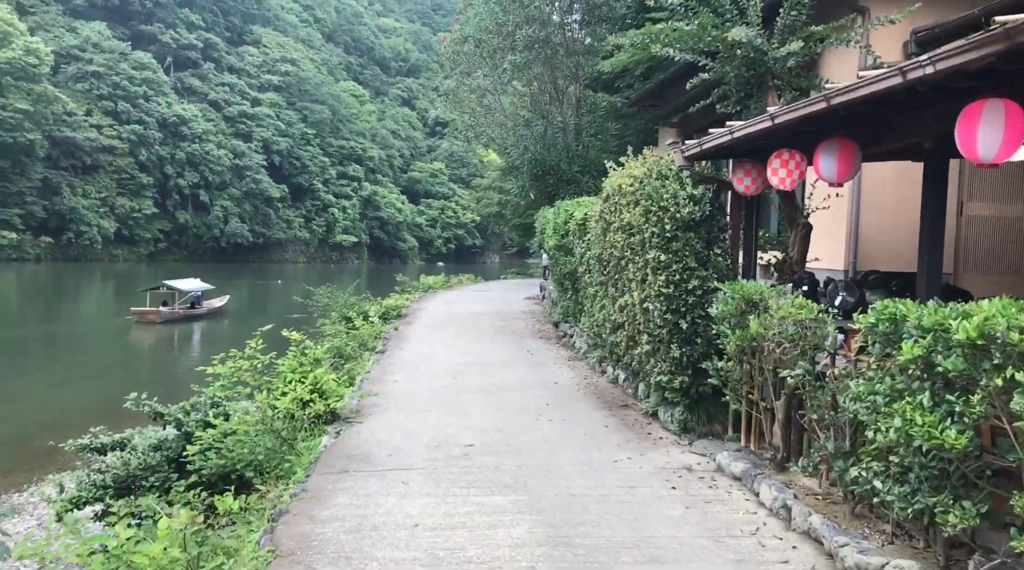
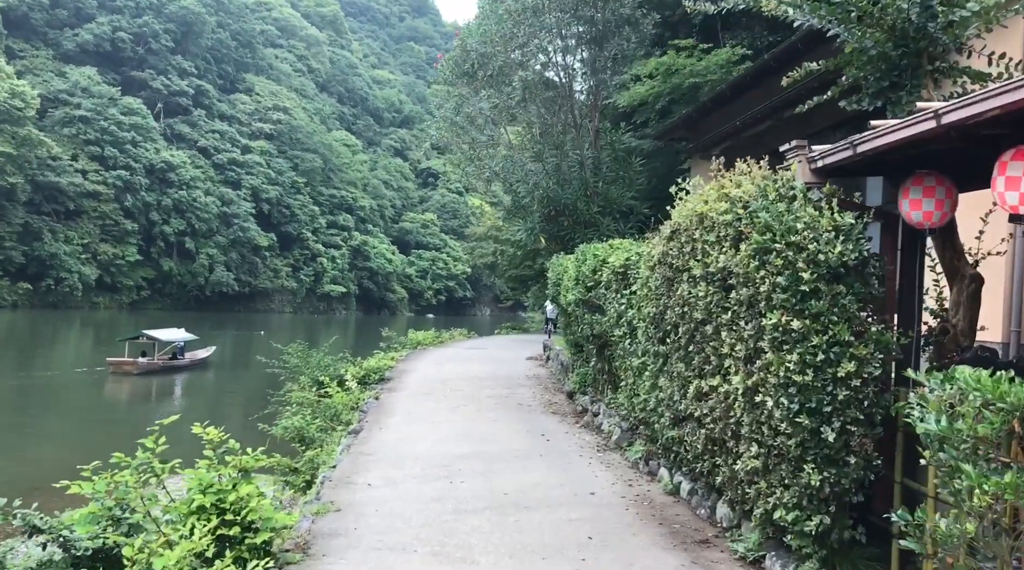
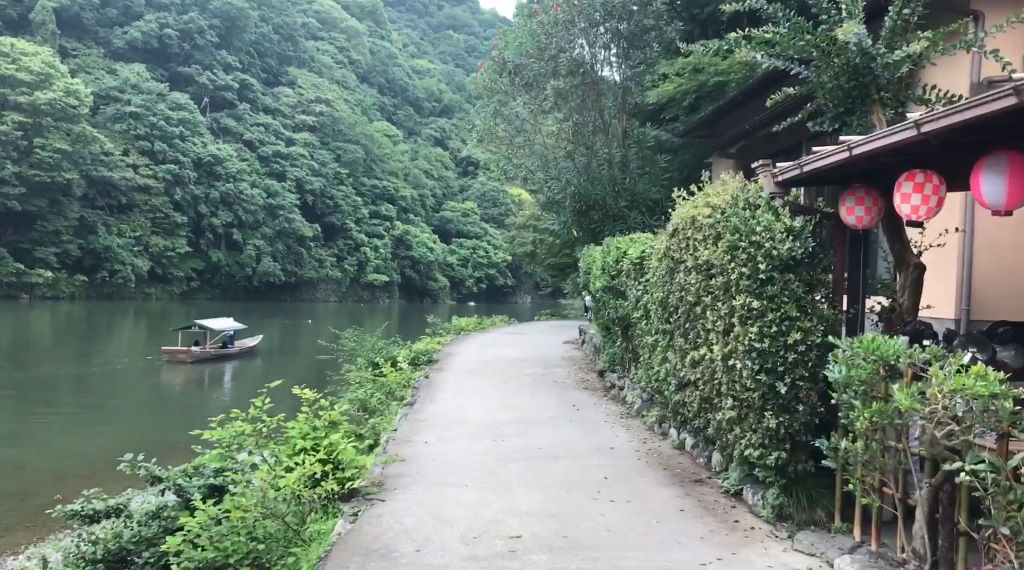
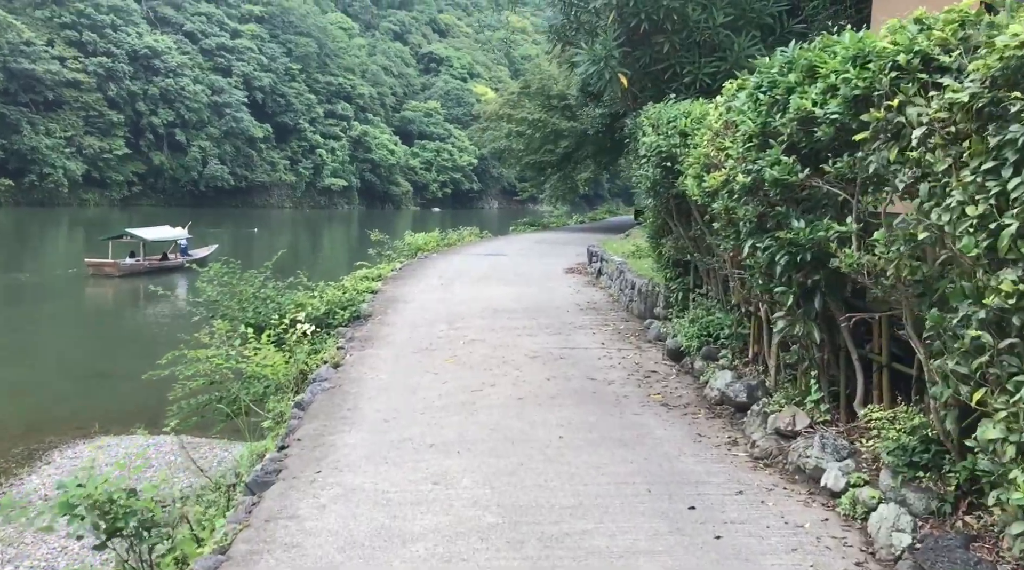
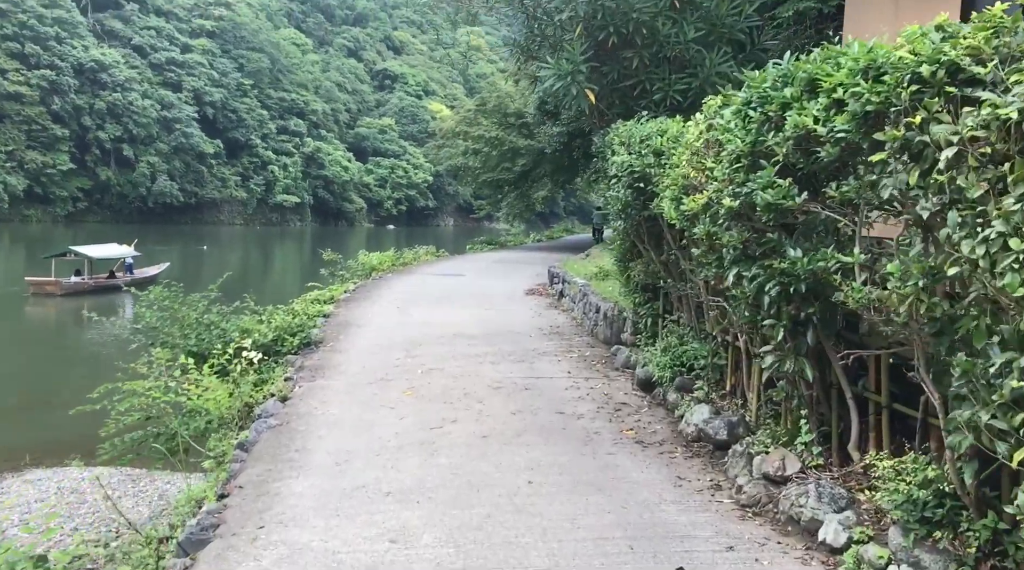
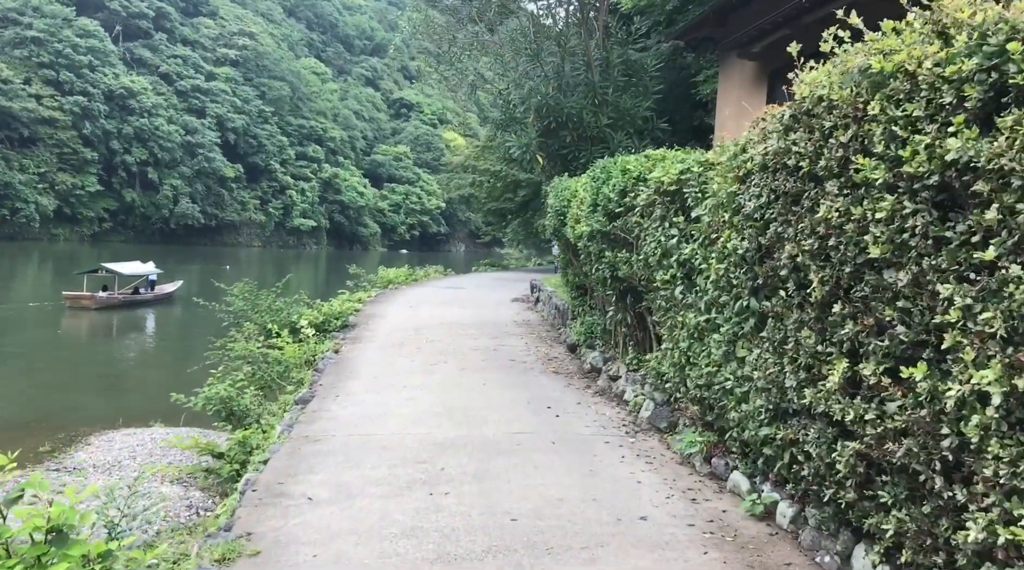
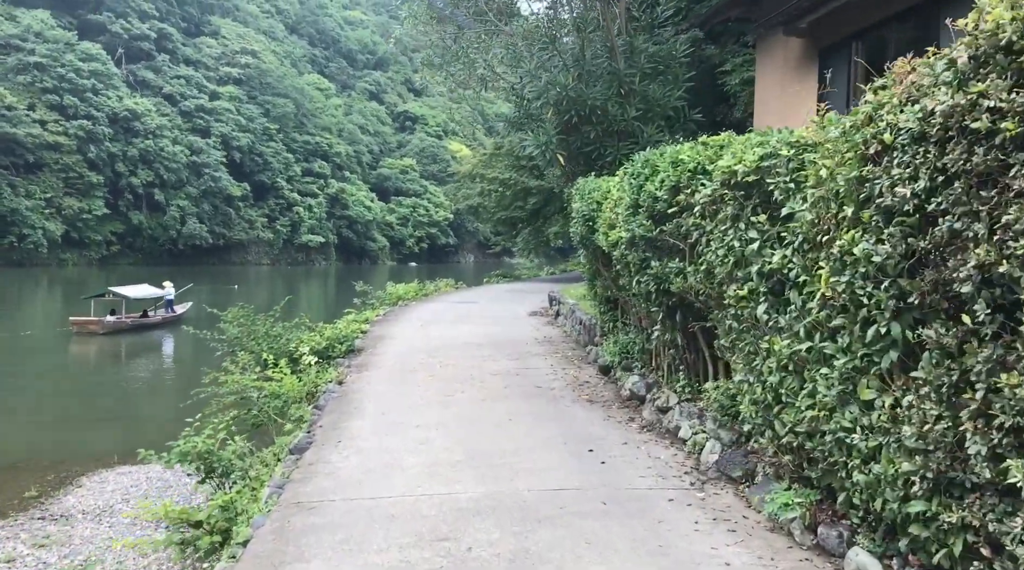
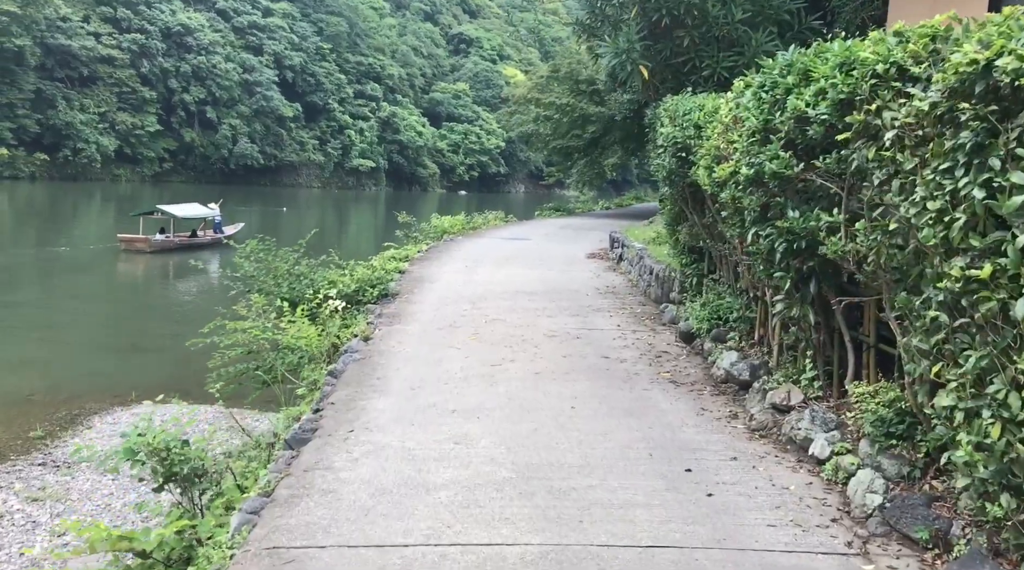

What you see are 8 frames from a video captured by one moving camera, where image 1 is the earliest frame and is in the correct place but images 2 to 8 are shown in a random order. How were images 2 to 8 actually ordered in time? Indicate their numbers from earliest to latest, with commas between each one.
3, 2, 6, 7, 8, 4, 5
